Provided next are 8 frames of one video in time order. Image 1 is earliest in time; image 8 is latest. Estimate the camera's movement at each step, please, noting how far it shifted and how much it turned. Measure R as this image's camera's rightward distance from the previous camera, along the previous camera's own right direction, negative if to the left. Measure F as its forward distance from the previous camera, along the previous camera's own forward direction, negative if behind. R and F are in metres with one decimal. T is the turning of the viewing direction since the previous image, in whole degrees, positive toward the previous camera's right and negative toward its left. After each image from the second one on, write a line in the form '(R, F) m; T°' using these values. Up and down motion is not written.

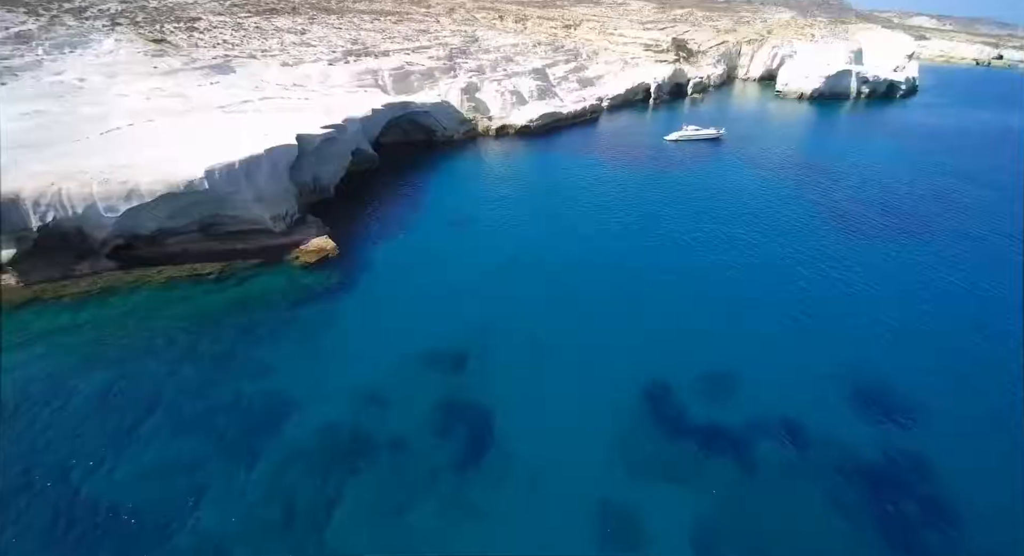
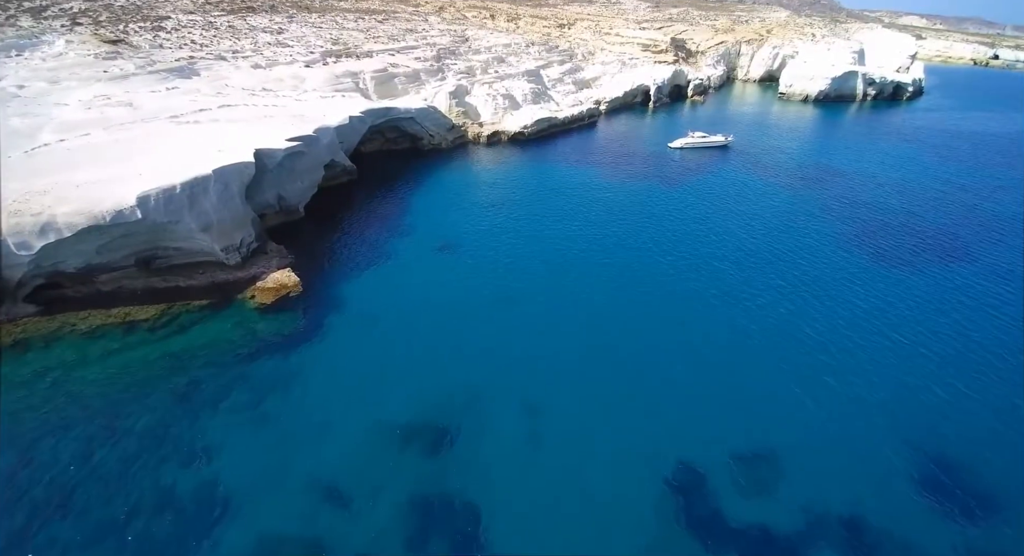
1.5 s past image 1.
(0.0, +3.4) m; +1°
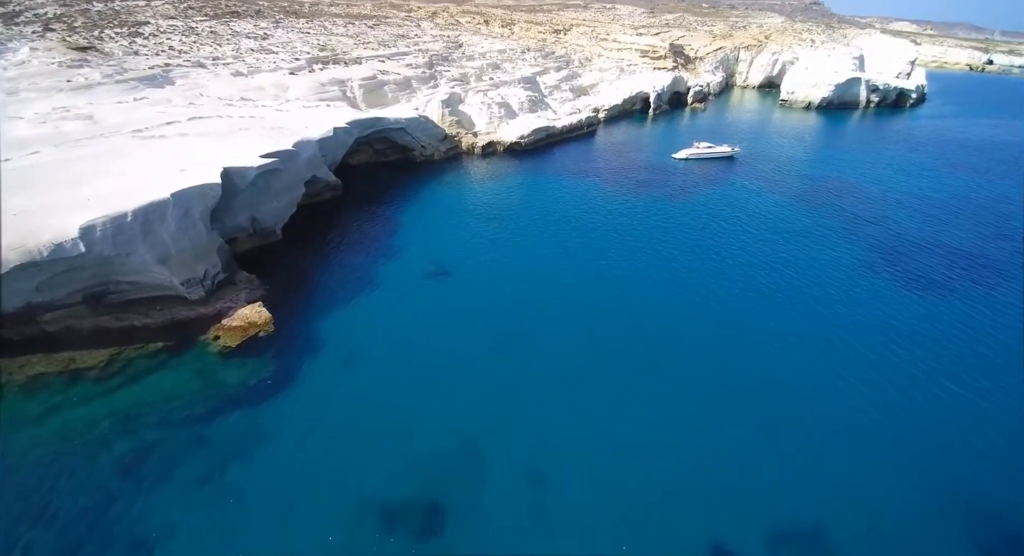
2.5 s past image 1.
(-0.1, +2.3) m; +1°
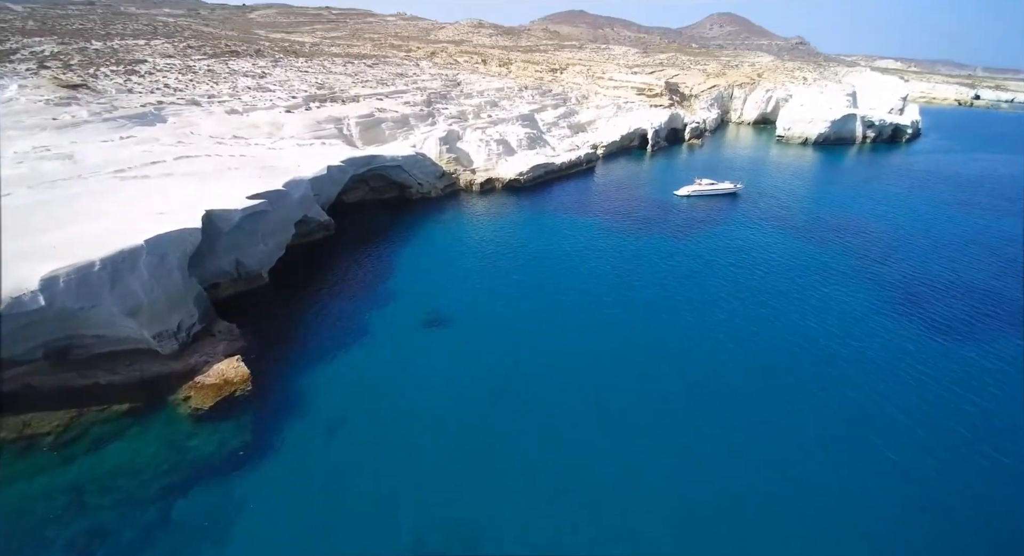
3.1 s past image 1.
(-0.2, +1.4) m; 0°
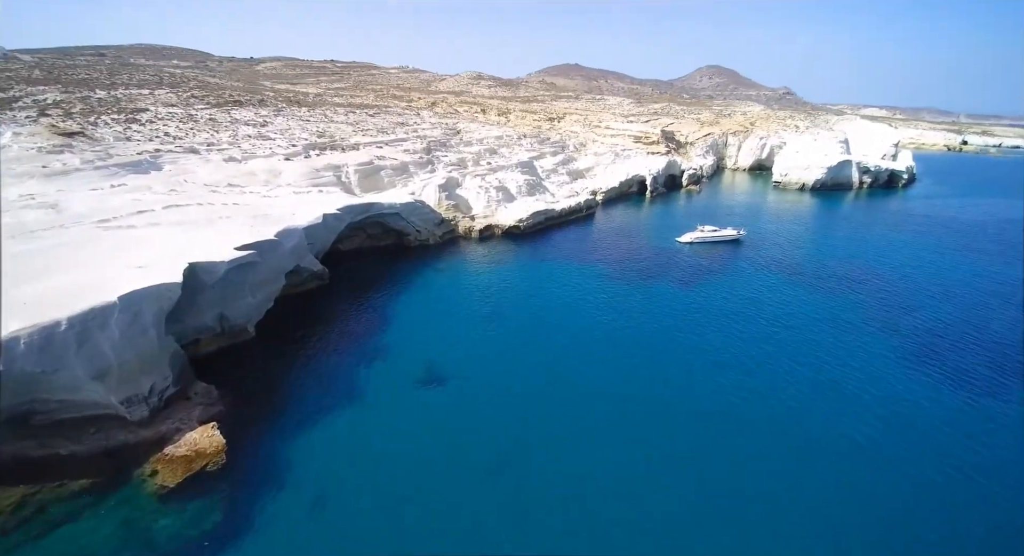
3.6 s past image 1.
(-0.1, +1.2) m; 0°
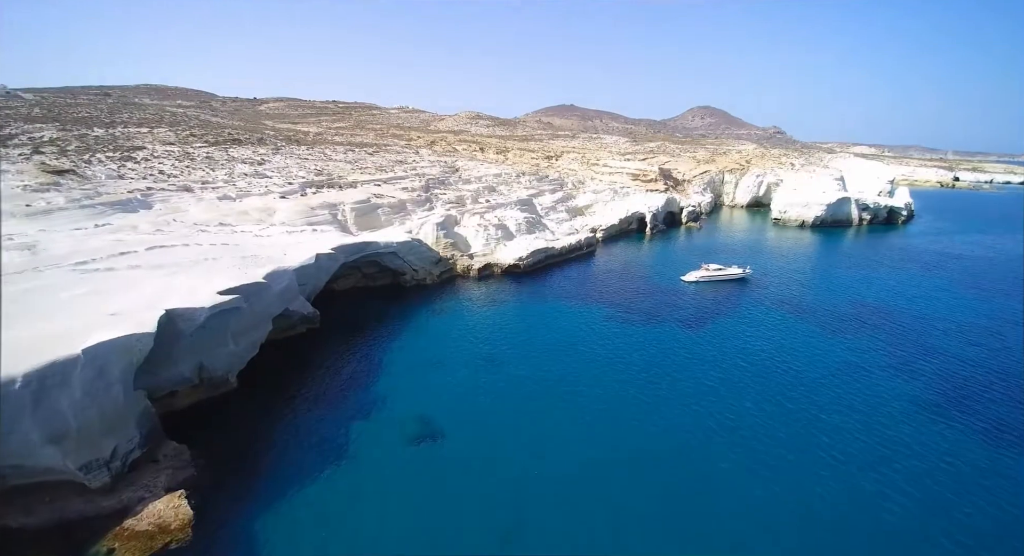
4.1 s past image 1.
(-0.1, +1.2) m; 0°
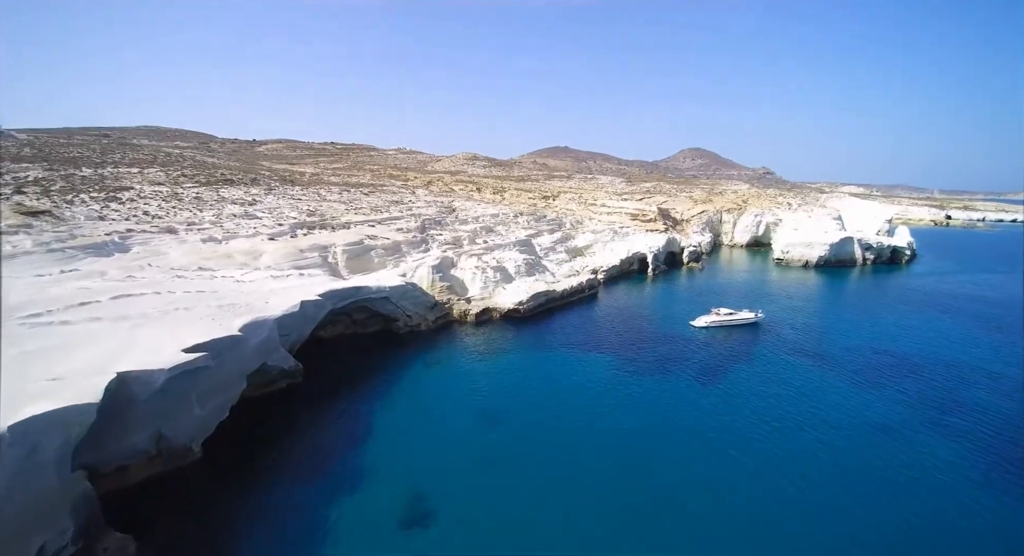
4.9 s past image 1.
(-0.3, +2.0) m; +1°
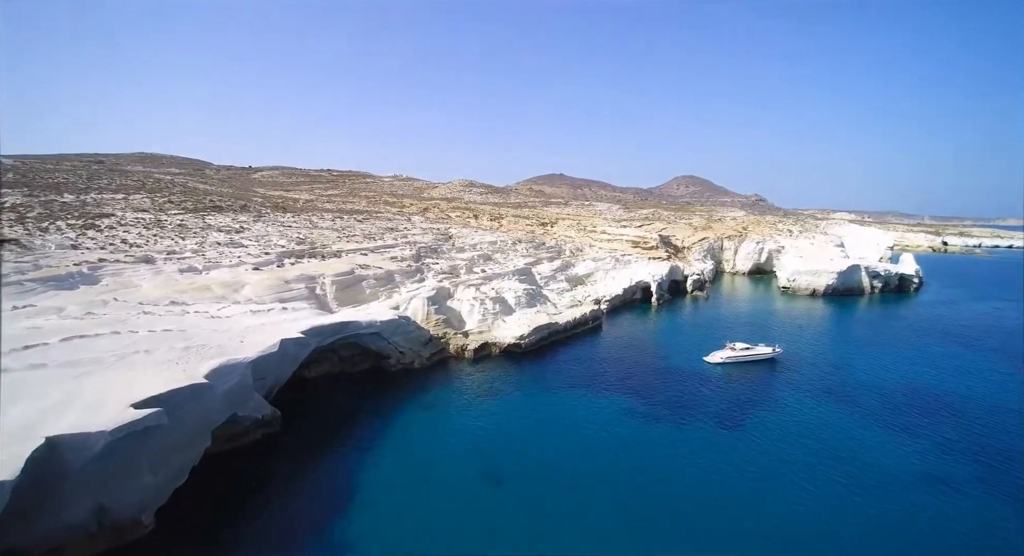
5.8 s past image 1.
(-0.3, +2.3) m; +1°
